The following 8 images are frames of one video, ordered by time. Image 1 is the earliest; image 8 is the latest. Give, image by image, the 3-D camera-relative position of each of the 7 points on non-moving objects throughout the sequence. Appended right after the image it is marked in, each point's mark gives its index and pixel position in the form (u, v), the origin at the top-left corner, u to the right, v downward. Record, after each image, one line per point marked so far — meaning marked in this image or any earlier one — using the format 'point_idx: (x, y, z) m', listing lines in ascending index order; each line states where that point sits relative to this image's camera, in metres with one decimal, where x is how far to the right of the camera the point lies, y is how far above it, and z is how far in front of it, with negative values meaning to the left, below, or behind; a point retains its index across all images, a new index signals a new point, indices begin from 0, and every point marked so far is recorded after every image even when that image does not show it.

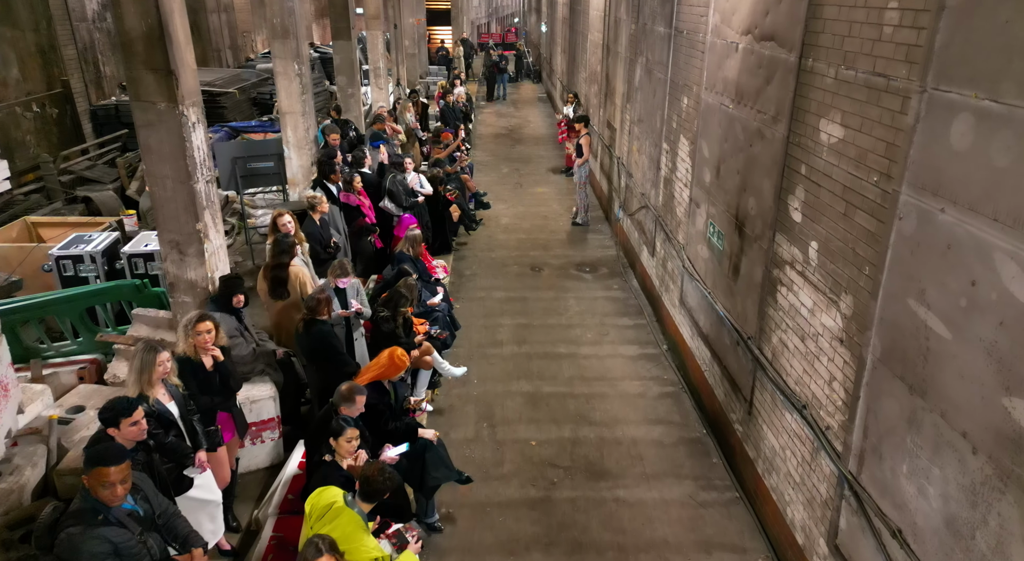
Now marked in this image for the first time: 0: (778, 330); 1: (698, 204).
0: (+1.8, -0.3, +5.2) m
1: (+1.8, +0.7, +7.3) m
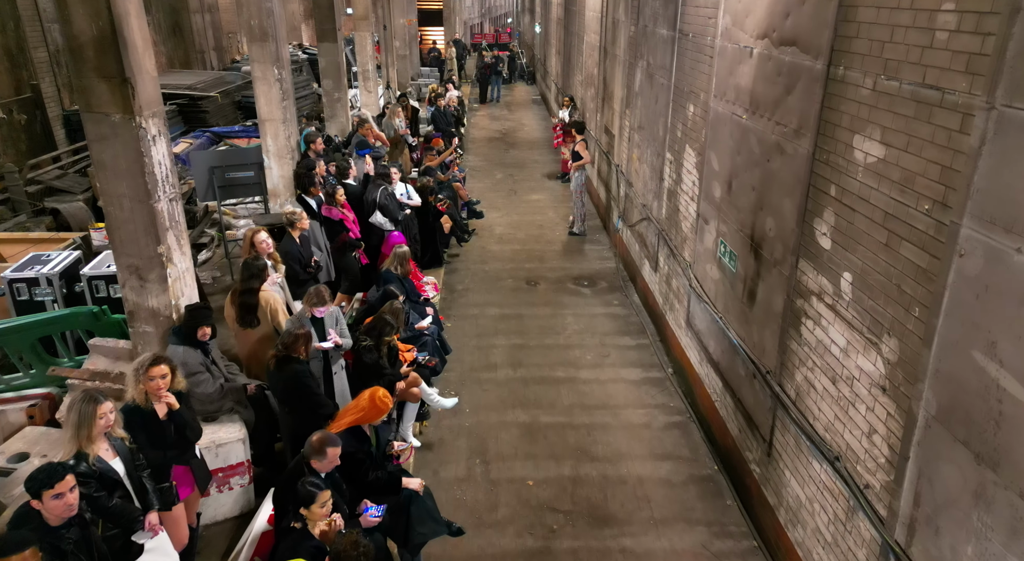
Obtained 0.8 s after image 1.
0: (+1.7, -0.5, +4.7) m
1: (+1.7, +0.5, +6.8) m
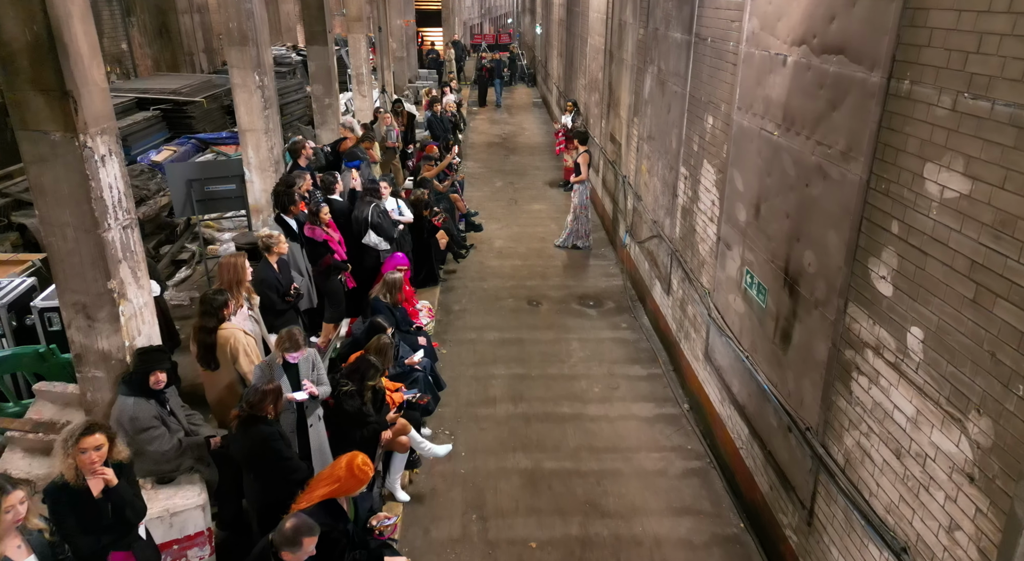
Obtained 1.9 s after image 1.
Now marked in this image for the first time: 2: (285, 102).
0: (+1.8, -0.8, +4.0) m
1: (+1.7, +0.3, +6.1) m
2: (-5.1, +4.0, +17.4) m
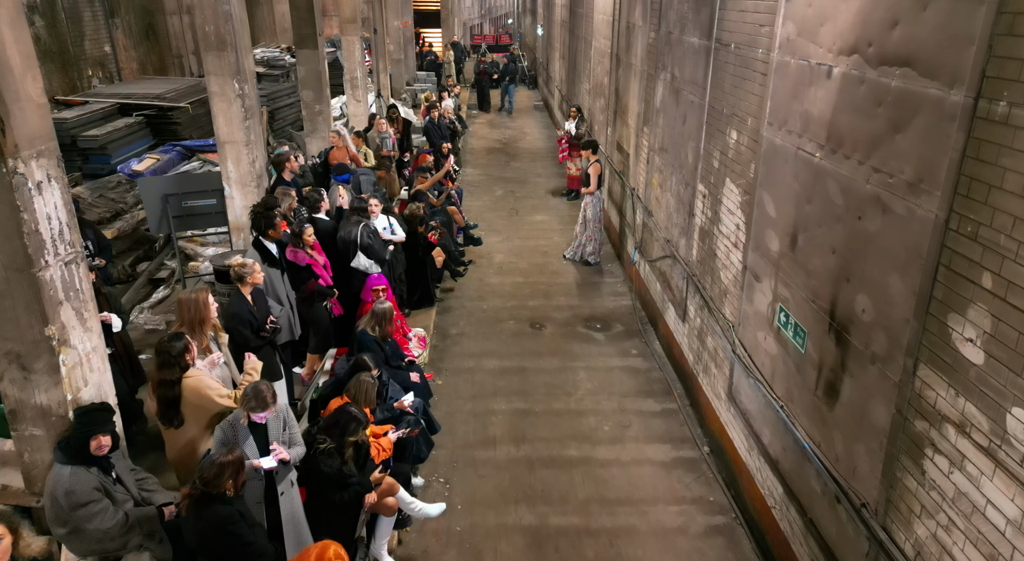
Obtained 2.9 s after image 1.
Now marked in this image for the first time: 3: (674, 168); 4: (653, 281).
0: (+1.8, -1.0, +3.3) m
1: (+1.7, 0.0, +5.5) m
2: (-5.1, +3.8, +16.8) m
3: (+1.7, +1.2, +8.1) m
4: (+1.6, 0.0, +9.1) m
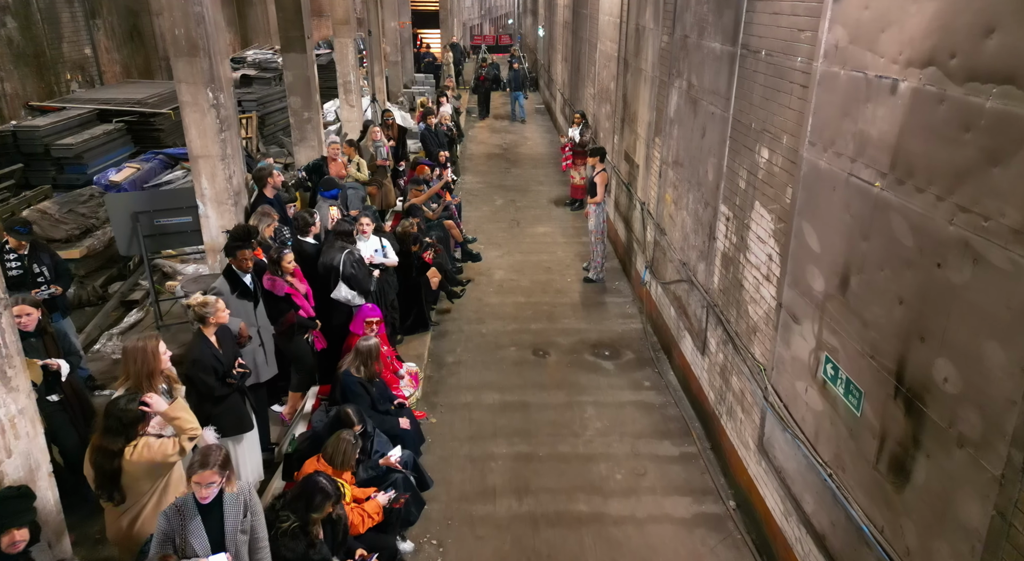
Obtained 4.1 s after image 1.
0: (+1.8, -1.3, +2.6) m
1: (+1.7, -0.2, +4.8) m
2: (-5.1, +3.5, +16.1) m
3: (+1.7, +0.9, +7.4) m
4: (+1.7, -0.3, +8.4) m
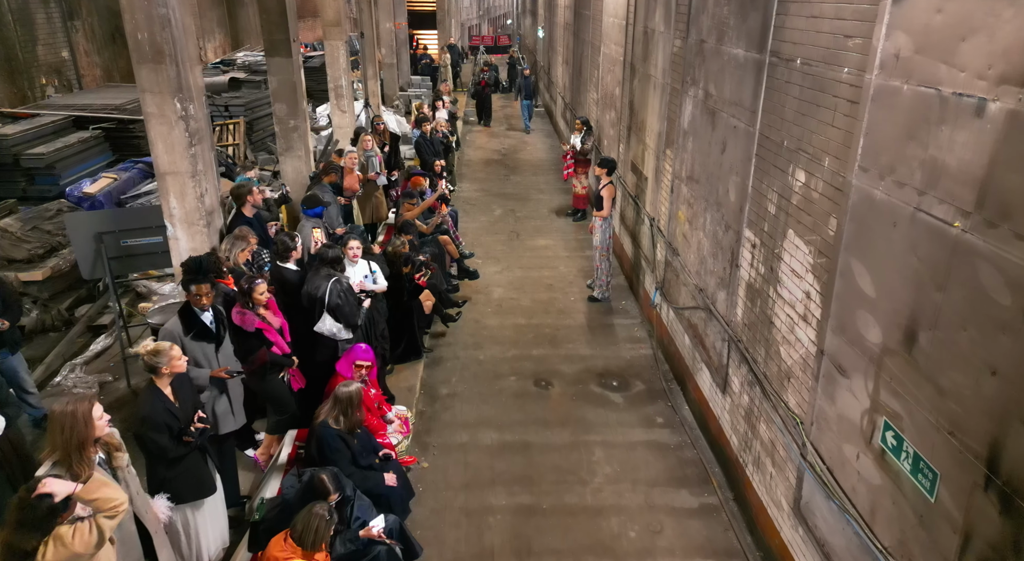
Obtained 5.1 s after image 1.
0: (+1.8, -1.5, +2.0) m
1: (+1.8, -0.5, +4.1) m
2: (-5.1, +3.2, +15.4) m
3: (+1.7, +0.7, +6.8) m
4: (+1.7, -0.5, +7.7) m
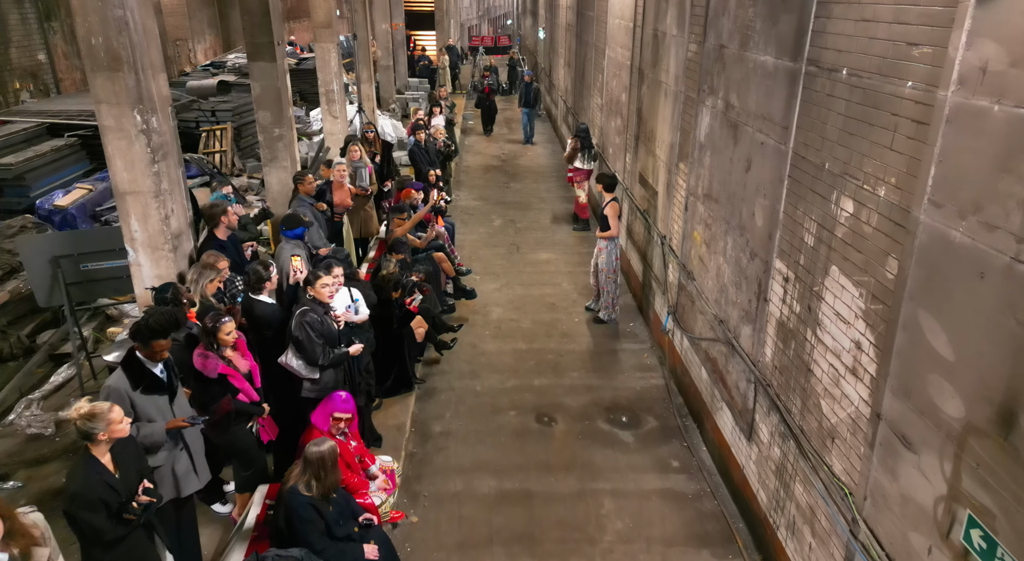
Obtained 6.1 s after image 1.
0: (+1.8, -1.8, +1.3) m
1: (+1.8, -0.7, +3.5) m
2: (-5.1, +3.0, +14.7) m
3: (+1.7, +0.4, +6.1) m
4: (+1.7, -0.8, +7.0) m
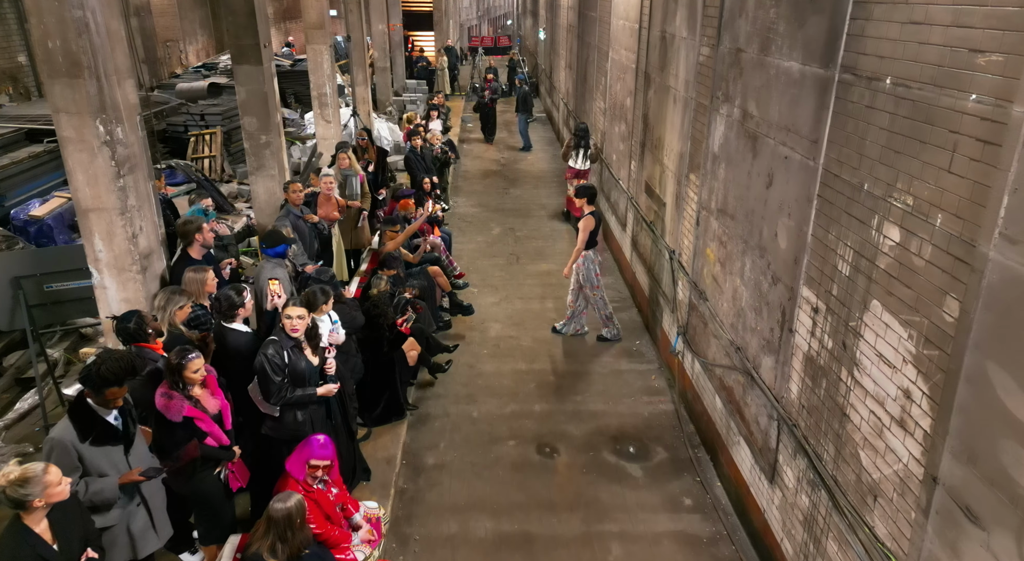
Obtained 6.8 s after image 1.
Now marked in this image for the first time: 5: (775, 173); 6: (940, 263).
0: (+1.8, -1.9, +0.8) m
1: (+1.8, -0.9, +3.0) m
2: (-5.1, +2.8, +14.2) m
3: (+1.7, +0.2, +5.6) m
4: (+1.7, -0.9, +6.6) m
5: (+1.8, +0.7, +5.1) m
6: (+1.8, +0.1, +3.2) m
